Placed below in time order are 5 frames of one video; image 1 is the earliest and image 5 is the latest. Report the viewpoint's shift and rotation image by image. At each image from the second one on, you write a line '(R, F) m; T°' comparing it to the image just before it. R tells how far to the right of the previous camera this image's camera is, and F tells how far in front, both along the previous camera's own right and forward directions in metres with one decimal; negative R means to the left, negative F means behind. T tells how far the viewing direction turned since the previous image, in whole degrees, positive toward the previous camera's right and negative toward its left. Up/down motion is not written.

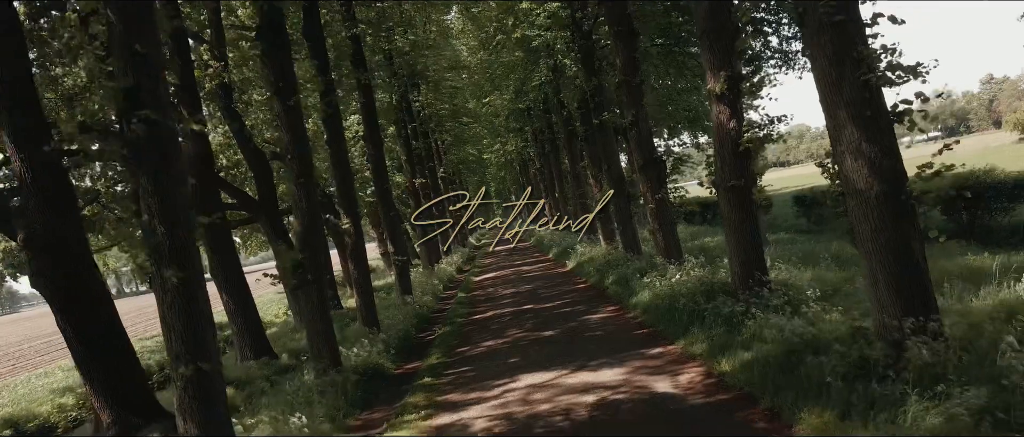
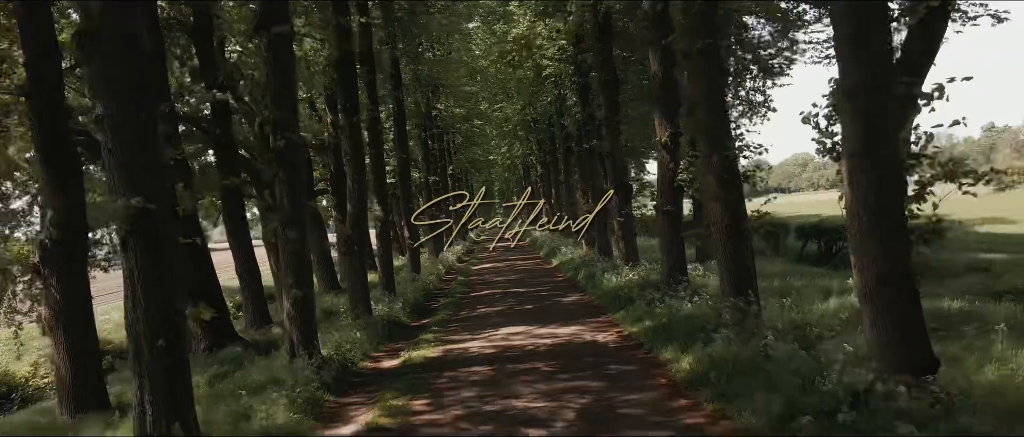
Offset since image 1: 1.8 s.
(+0.1, -3.4) m; 0°
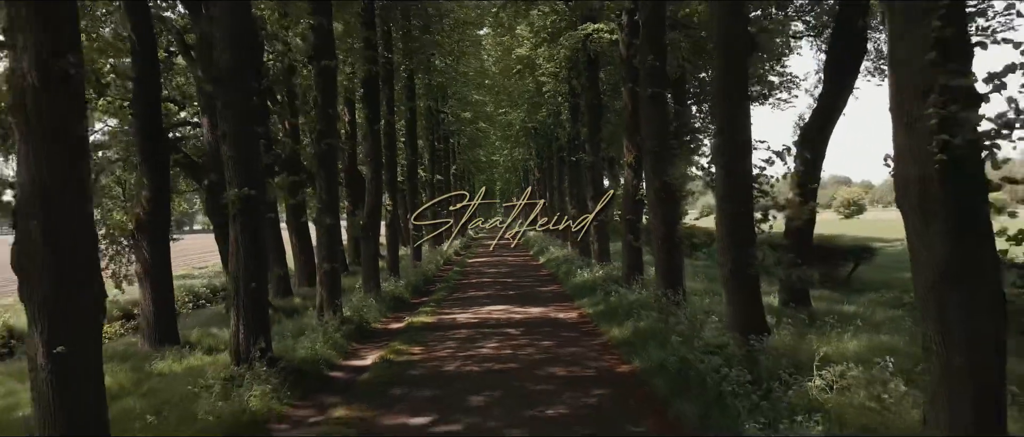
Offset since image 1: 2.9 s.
(+0.2, -2.6) m; 0°
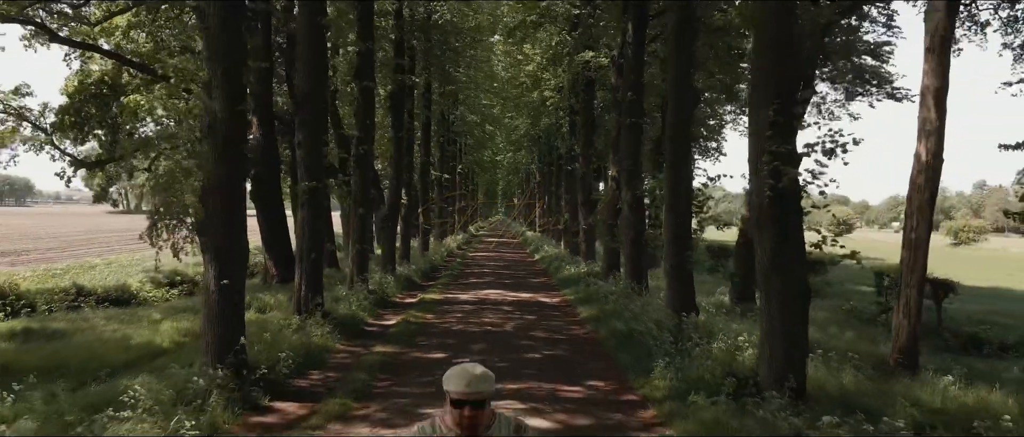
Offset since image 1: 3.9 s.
(0.0, -2.6) m; 0°
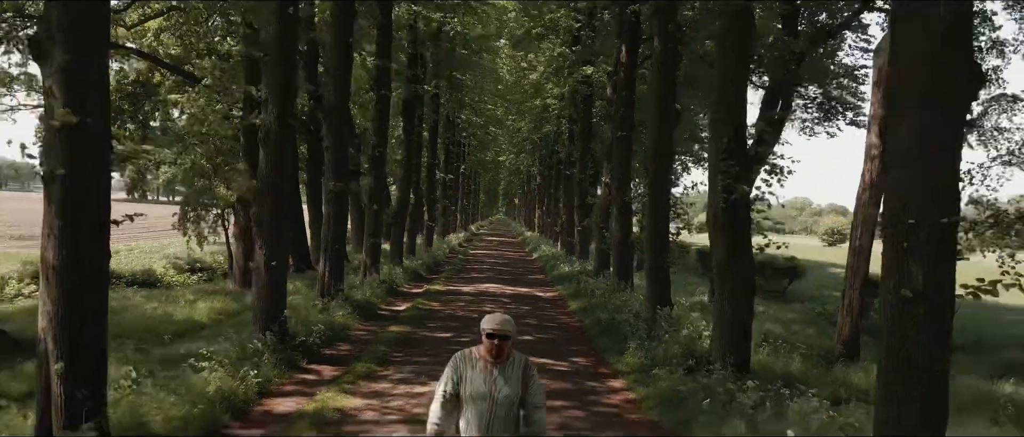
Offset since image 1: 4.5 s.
(0.0, -1.5) m; 0°
